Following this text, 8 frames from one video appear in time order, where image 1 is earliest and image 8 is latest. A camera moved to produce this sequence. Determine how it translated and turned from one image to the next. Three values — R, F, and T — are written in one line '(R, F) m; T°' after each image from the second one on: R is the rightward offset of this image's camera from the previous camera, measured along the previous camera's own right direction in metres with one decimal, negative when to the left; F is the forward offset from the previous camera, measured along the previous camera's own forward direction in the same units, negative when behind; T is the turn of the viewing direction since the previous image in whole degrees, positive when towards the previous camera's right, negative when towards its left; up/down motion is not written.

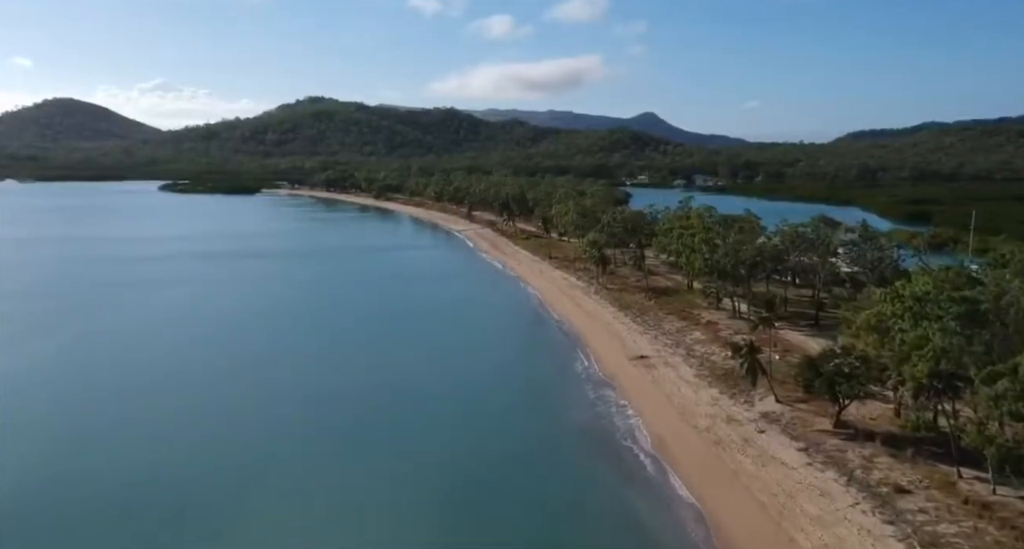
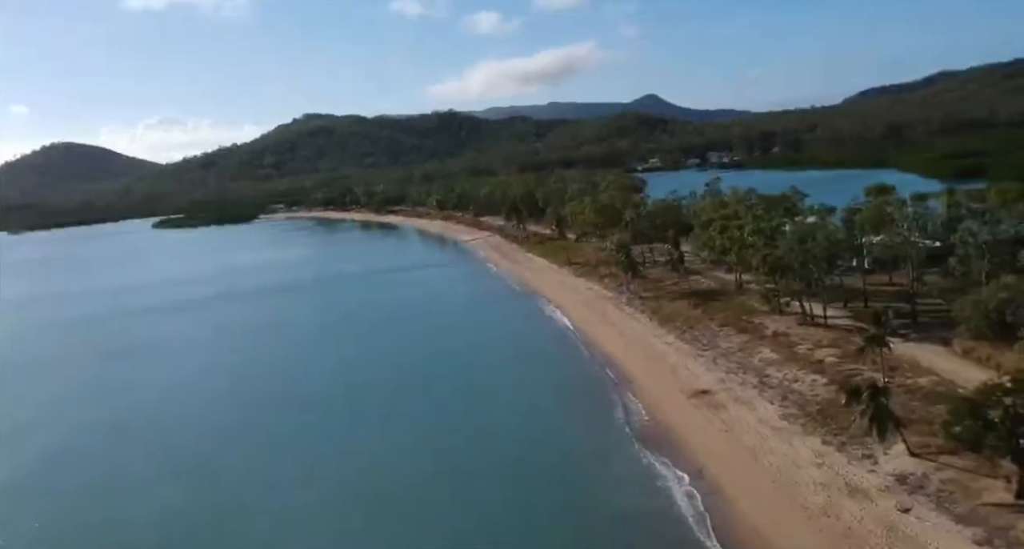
(+0.2, +9.9) m; -1°
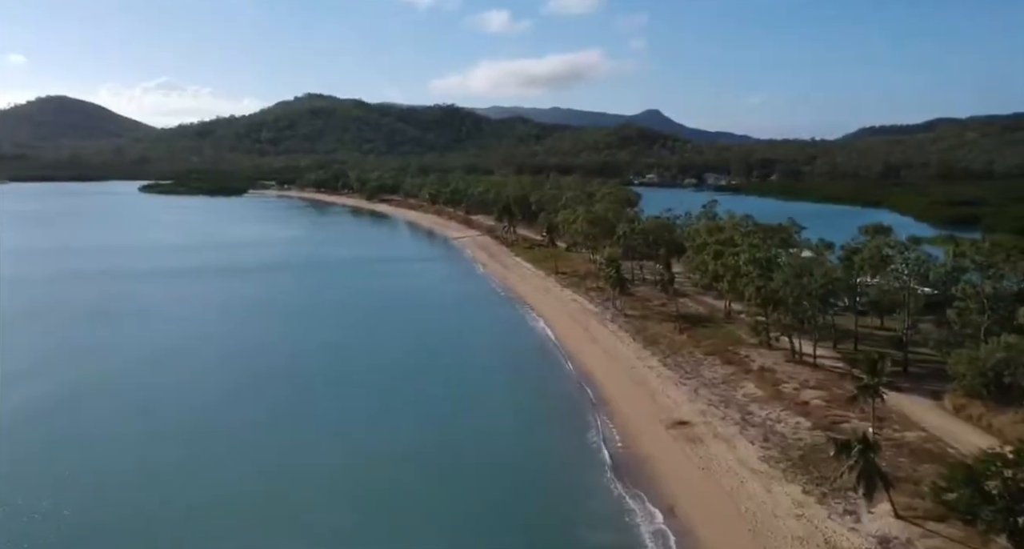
(+0.1, +1.6) m; +1°
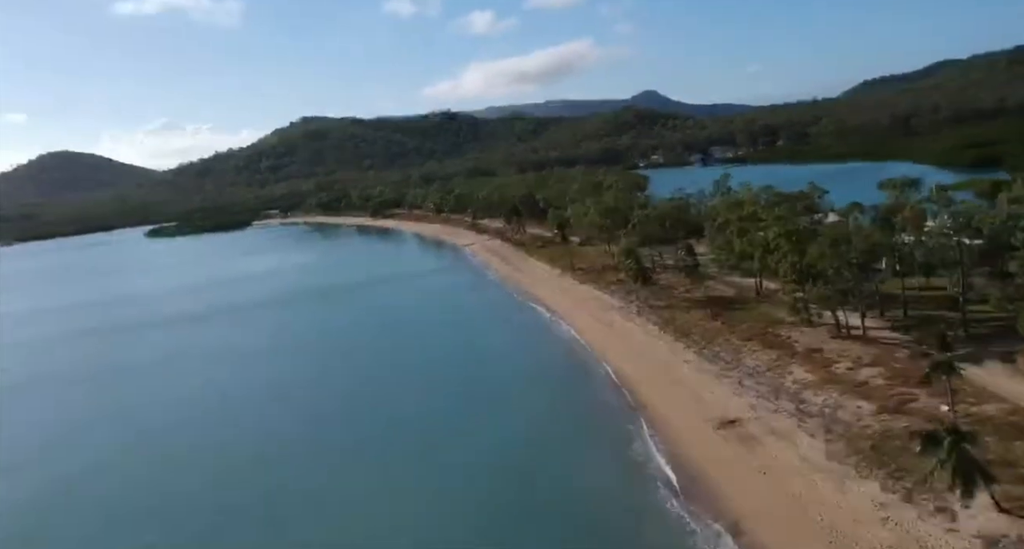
(+0.1, +2.9) m; -1°
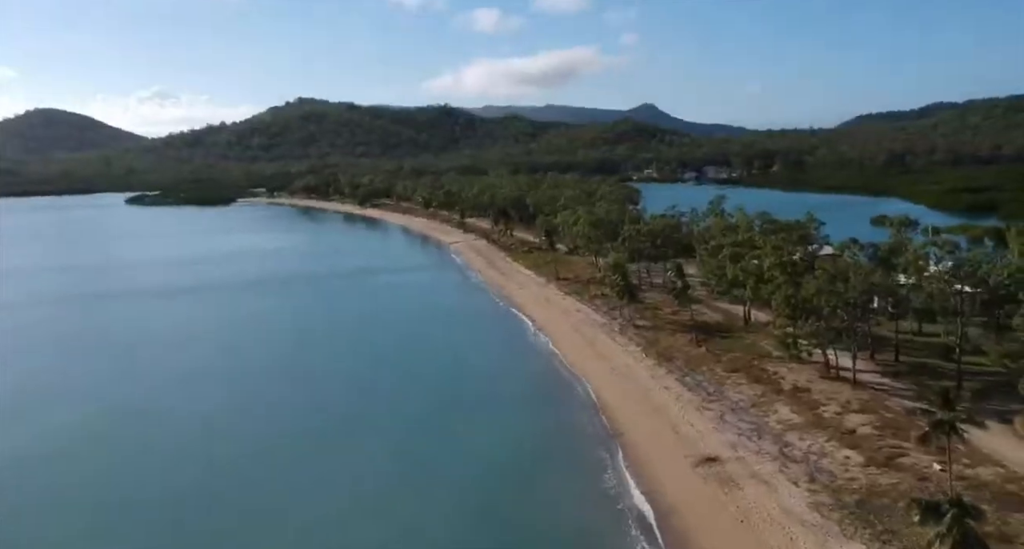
(+0.1, +1.9) m; +1°
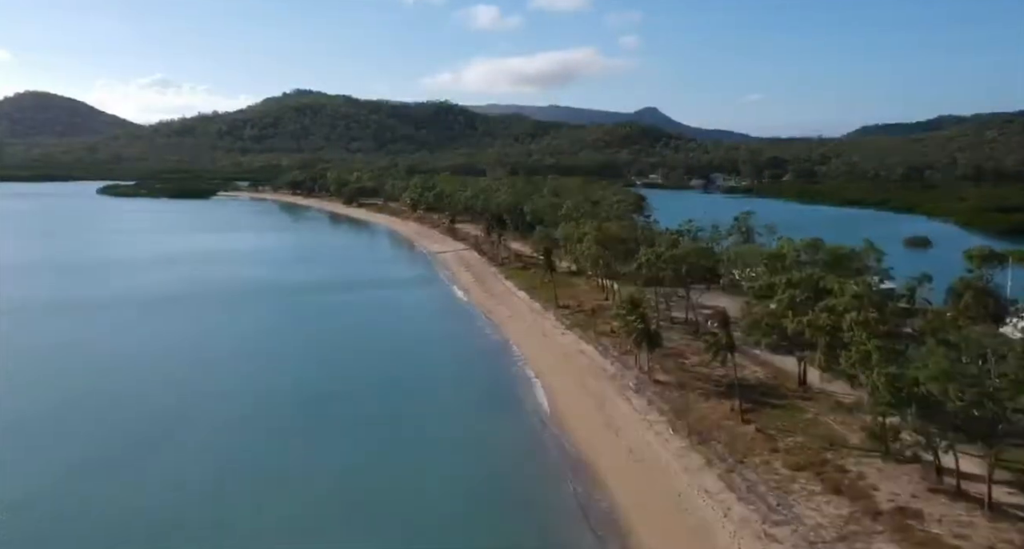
(+0.4, +11.2) m; 0°
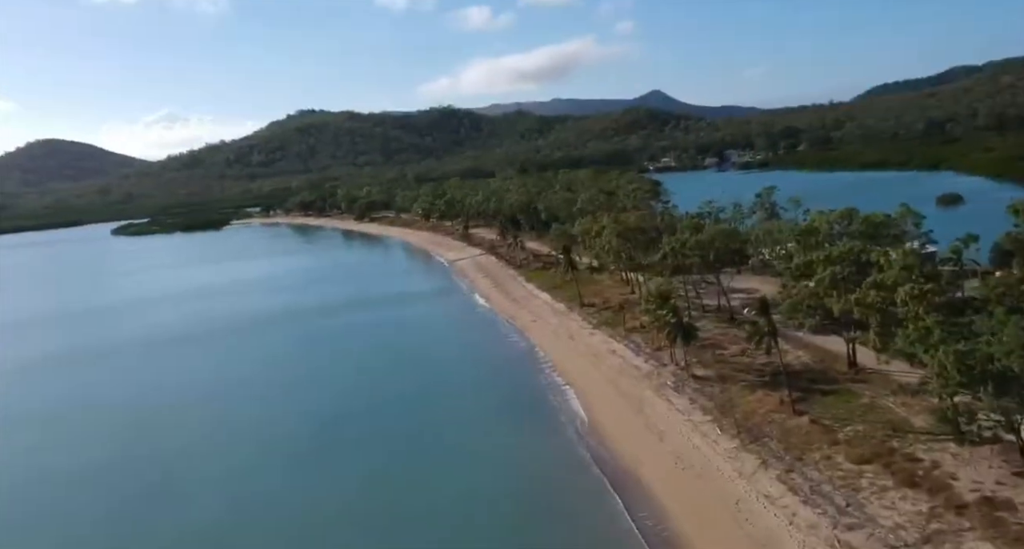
(0.0, +2.1) m; -2°
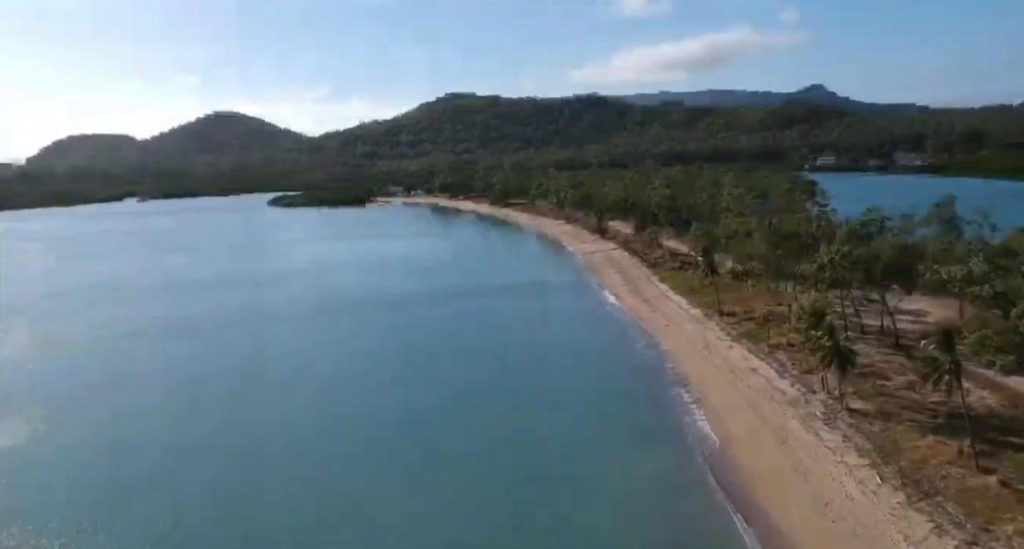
(0.0, +2.8) m; -10°
